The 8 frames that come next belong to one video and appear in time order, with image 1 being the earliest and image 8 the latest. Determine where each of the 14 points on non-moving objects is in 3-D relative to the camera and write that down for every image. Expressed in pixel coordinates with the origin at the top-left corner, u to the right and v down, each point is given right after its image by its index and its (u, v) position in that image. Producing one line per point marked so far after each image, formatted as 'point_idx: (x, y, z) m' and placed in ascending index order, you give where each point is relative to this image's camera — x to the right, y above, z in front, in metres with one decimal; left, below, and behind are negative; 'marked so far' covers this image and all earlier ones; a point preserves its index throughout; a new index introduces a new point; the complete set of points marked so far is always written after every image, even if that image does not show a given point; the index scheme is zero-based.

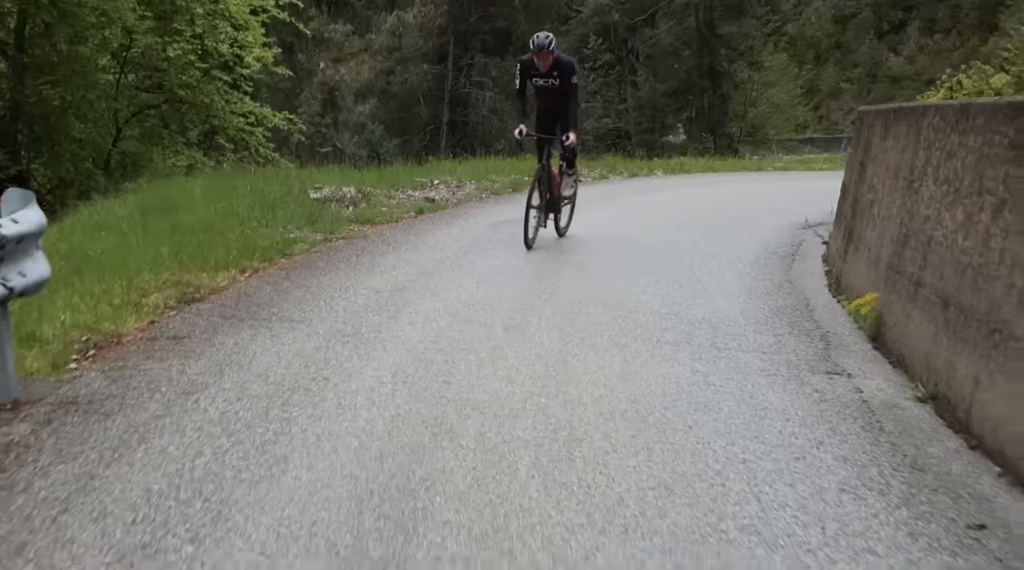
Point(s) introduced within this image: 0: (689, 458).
0: (+0.7, -0.6, +3.5) m
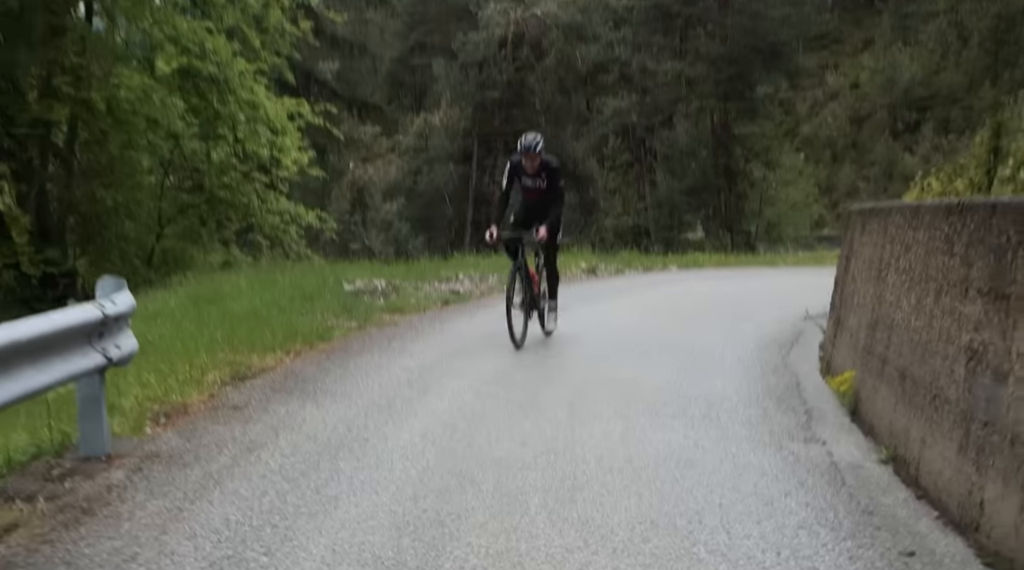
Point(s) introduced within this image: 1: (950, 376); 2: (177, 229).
0: (+0.7, -1.0, +4.1) m
1: (+2.0, -0.4, +4.1) m
2: (-6.6, +1.1, +17.5) m
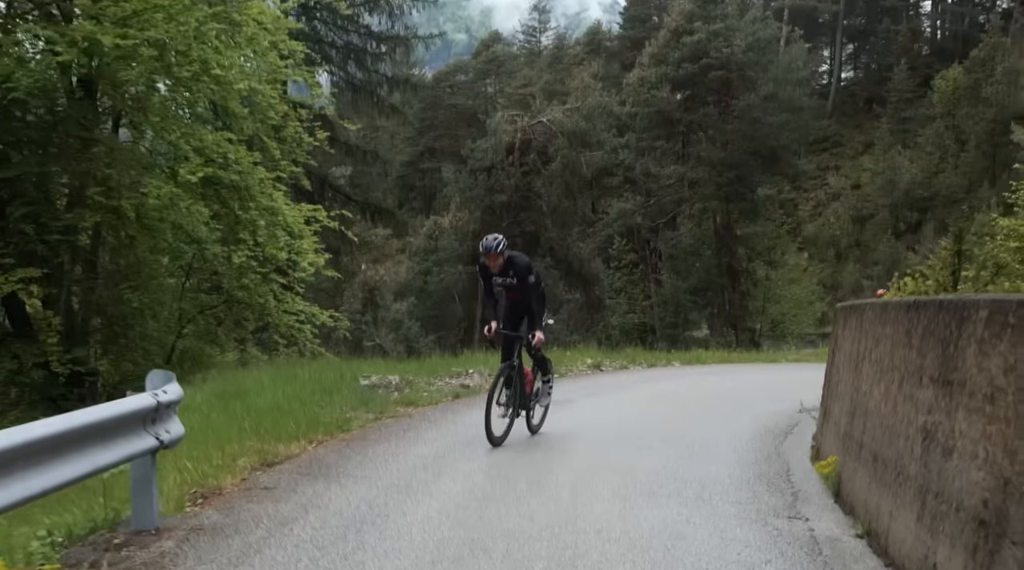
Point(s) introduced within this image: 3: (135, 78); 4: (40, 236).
0: (+0.8, -1.4, +4.6) m
1: (+2.0, -0.9, +4.6) m
2: (-6.4, -0.9, +18.1) m
3: (-5.6, +3.1, +13.5) m
4: (-7.5, +0.8, +14.2) m
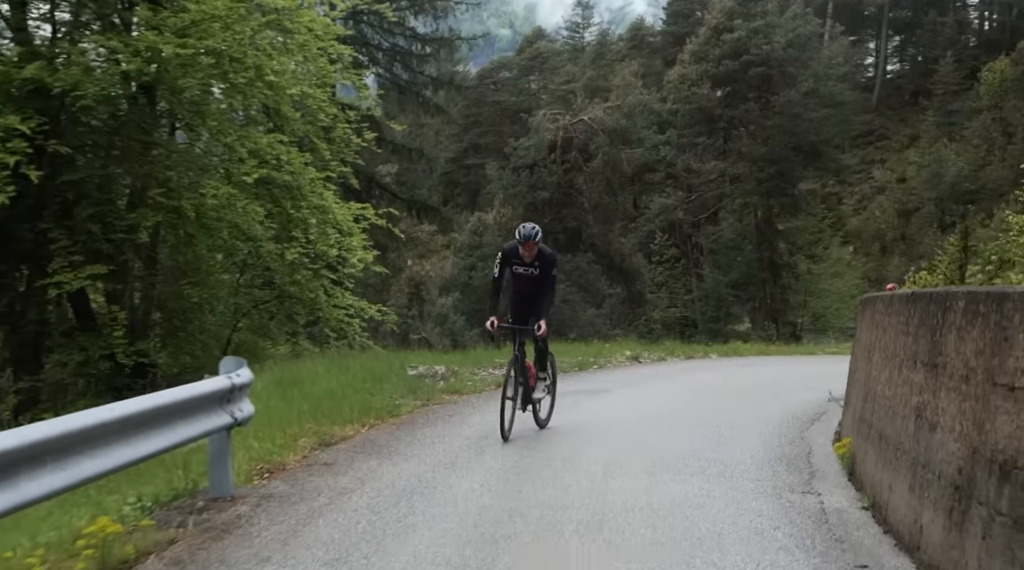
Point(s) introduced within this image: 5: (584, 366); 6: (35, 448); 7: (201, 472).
0: (+0.9, -1.4, +5.1) m
1: (+2.2, -0.8, +5.1) m
2: (-5.5, -0.8, +19.0) m
3: (-5.0, +3.2, +14.3) m
4: (-6.8, +0.8, +15.1) m
5: (+1.1, -1.2, +14.0) m
6: (-2.0, -0.7, +3.9) m
7: (-2.2, -1.3, +6.5) m
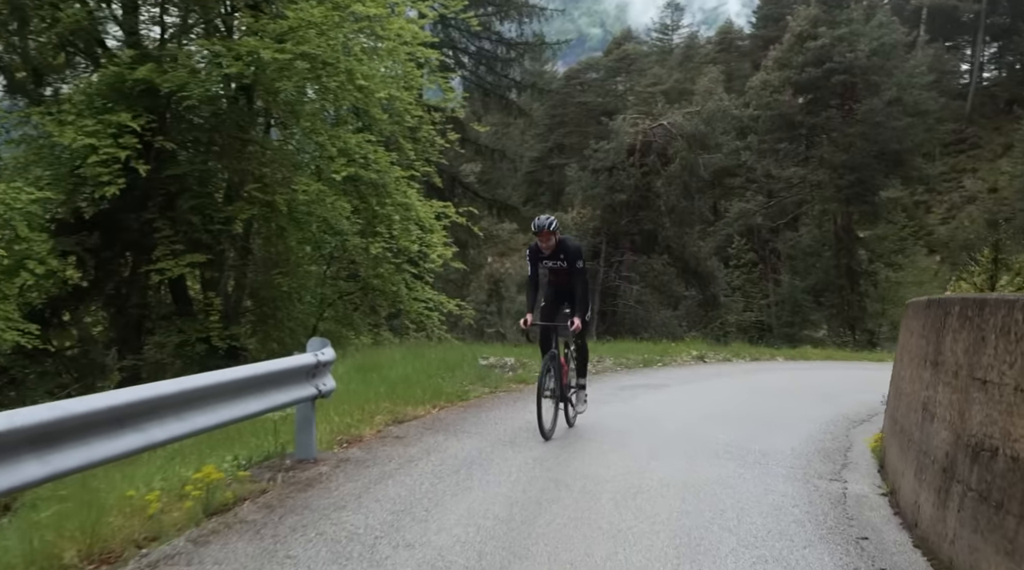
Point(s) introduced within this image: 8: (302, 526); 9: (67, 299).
0: (+1.2, -1.4, +5.7) m
1: (+2.5, -0.9, +5.6) m
2: (-4.0, -0.6, +20.1) m
3: (-3.7, +3.4, +15.4) m
4: (-5.5, +1.1, +16.4) m
5: (+2.2, -1.3, +14.5) m
6: (-1.8, -0.6, +4.7) m
7: (-1.8, -1.2, +7.3) m
8: (-1.1, -1.3, +4.9) m
9: (-7.9, -0.3, +16.2) m
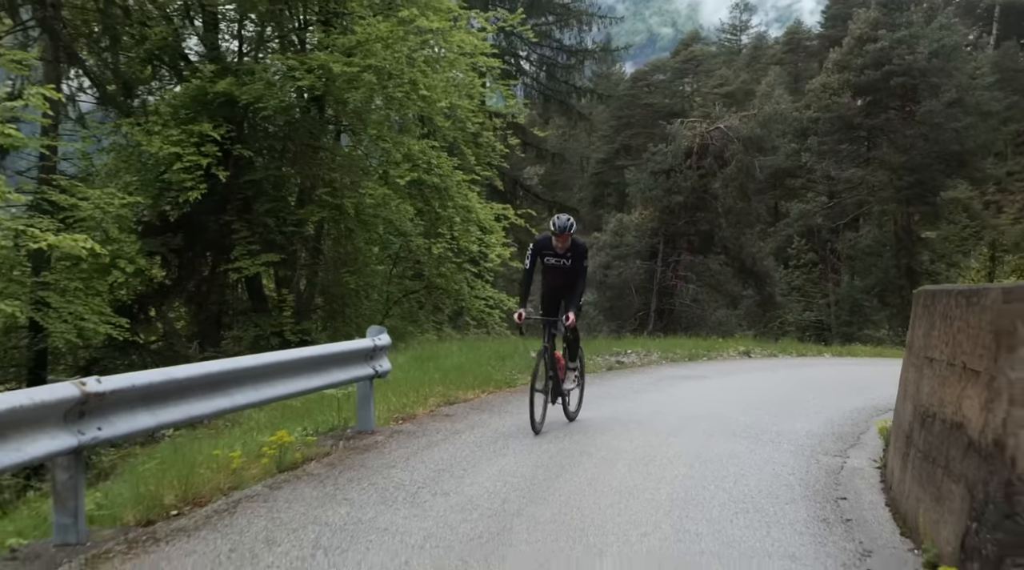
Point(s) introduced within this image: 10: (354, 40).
0: (+1.4, -1.3, +6.5) m
1: (+2.7, -0.8, +6.2) m
2: (-2.7, -0.6, +21.2) m
3: (-2.8, +3.4, +16.5) m
4: (-4.5, +1.1, +17.6) m
5: (+3.0, -1.2, +15.2) m
6: (-1.7, -0.5, +5.7) m
7: (-1.5, -1.2, +8.3) m
8: (-1.0, -1.2, +5.9) m
9: (-6.9, -0.2, +17.6) m
10: (-2.9, +4.4, +16.3) m
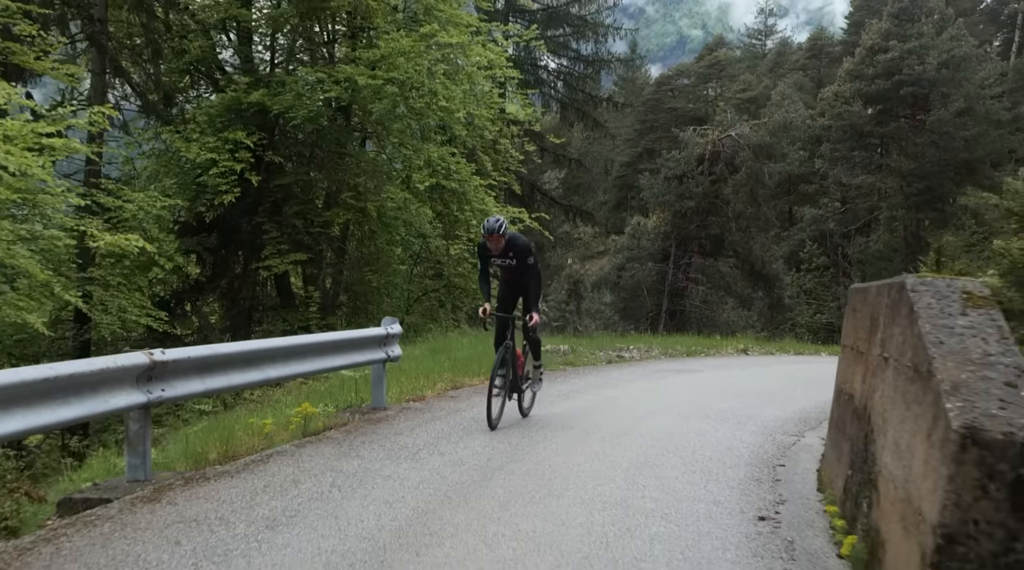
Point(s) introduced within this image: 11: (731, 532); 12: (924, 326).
0: (+1.3, -1.3, +7.5) m
1: (+2.6, -0.8, +7.2) m
2: (-2.3, -0.6, +22.4) m
3: (-2.5, +3.4, +17.6) m
4: (-4.3, +1.2, +18.8) m
5: (+3.2, -1.2, +16.1) m
6: (-1.8, -0.5, +6.8) m
7: (-1.5, -1.1, +9.4) m
8: (-1.1, -1.2, +7.0) m
9: (-6.7, -0.1, +18.8) m
10: (-2.6, +4.4, +17.5) m
11: (+1.2, -1.3, +4.8) m
12: (+1.7, -0.2, +3.8) m
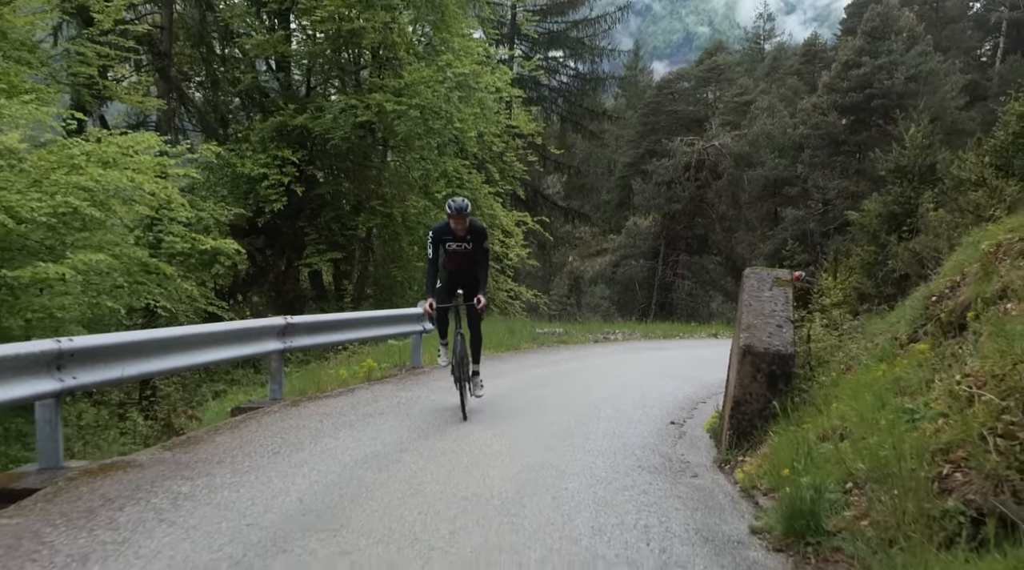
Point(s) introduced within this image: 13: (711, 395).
0: (+1.4, -1.2, +10.4) m
1: (+2.6, -0.7, +10.2) m
2: (-2.2, -0.4, +25.3) m
3: (-2.4, +3.6, +20.6) m
4: (-4.1, +1.3, +21.8) m
5: (+3.3, -1.1, +19.1) m
6: (-1.8, -0.4, +9.8) m
7: (-1.5, -1.0, +12.4) m
8: (-1.0, -1.1, +10.0) m
9: (-6.6, 0.0, +21.9) m
10: (-2.5, +4.6, +20.5) m
11: (+1.2, -1.2, +7.8) m
12: (+1.7, -0.1, +6.8) m
13: (+2.2, -1.3, +10.3) m
